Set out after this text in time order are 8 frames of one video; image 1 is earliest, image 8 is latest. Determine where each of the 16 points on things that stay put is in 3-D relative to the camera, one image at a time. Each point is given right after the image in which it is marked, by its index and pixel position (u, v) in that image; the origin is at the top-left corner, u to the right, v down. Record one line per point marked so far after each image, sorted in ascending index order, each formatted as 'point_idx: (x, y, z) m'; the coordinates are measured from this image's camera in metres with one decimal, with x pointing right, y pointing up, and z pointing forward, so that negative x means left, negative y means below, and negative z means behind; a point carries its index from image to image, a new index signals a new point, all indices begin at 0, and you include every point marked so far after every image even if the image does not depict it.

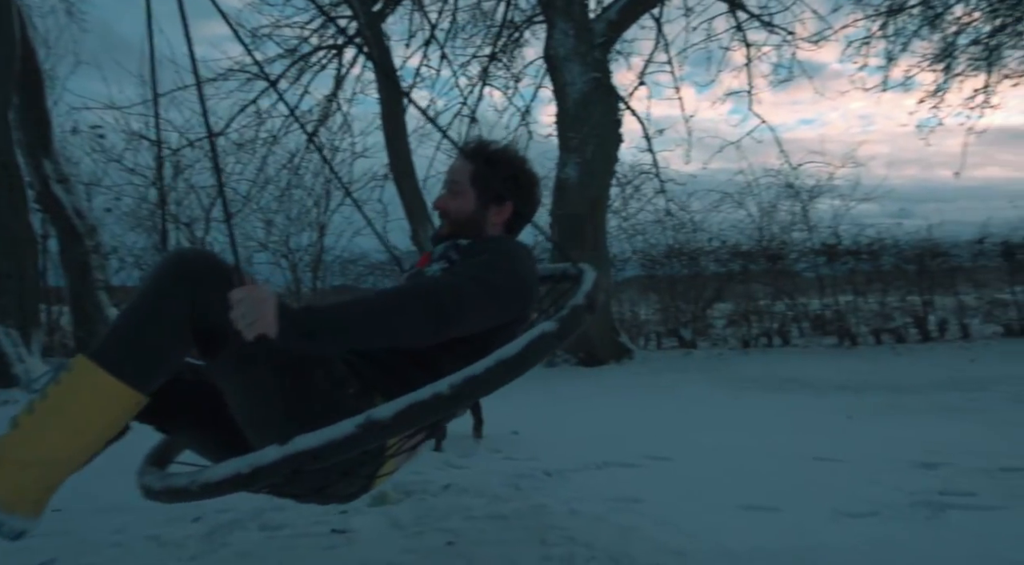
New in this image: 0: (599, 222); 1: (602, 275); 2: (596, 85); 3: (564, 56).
0: (+1.2, +0.8, +9.8) m
1: (+1.2, +0.1, +9.9) m
2: (+1.1, +2.5, +9.6) m
3: (+0.7, +2.9, +9.7) m
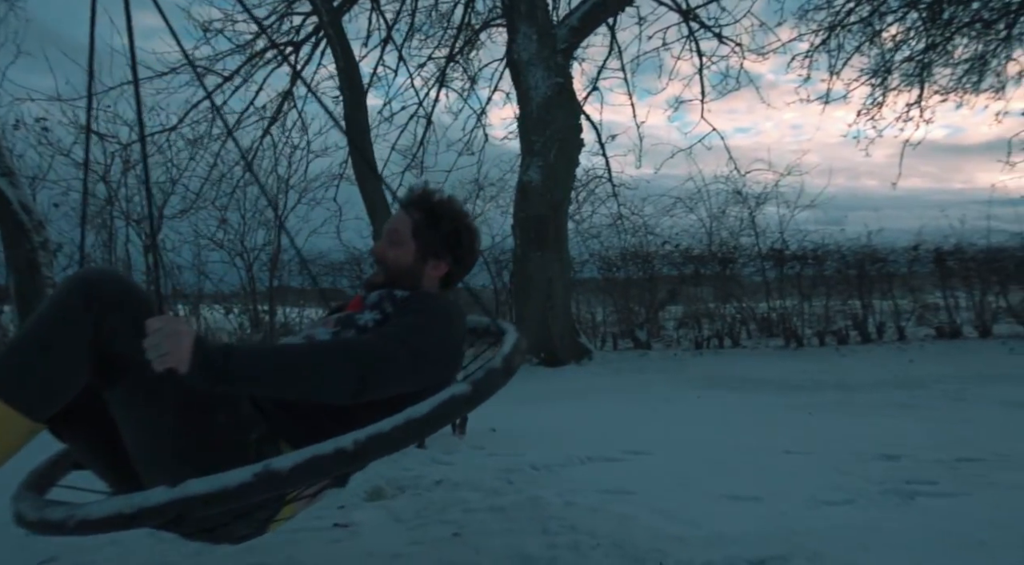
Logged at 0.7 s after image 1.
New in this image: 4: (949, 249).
0: (+0.7, +0.7, +10.0) m
1: (+0.7, +0.1, +10.0) m
2: (+0.6, +2.5, +9.8) m
3: (+0.2, +2.9, +9.8) m
4: (+7.6, +0.6, +13.1) m
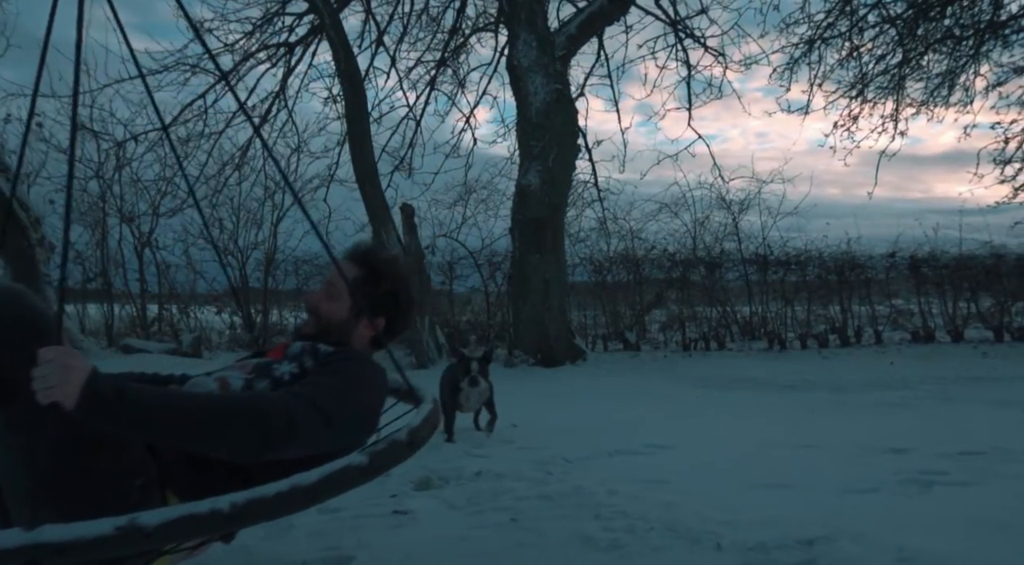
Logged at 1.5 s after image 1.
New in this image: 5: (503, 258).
0: (+0.6, +0.7, +10.2) m
1: (+0.7, 0.0, +10.2) m
2: (+0.6, +2.5, +10.0) m
3: (+0.2, +2.9, +10.0) m
4: (+7.4, +0.5, +13.6) m
5: (0.0, +0.4, +12.9) m
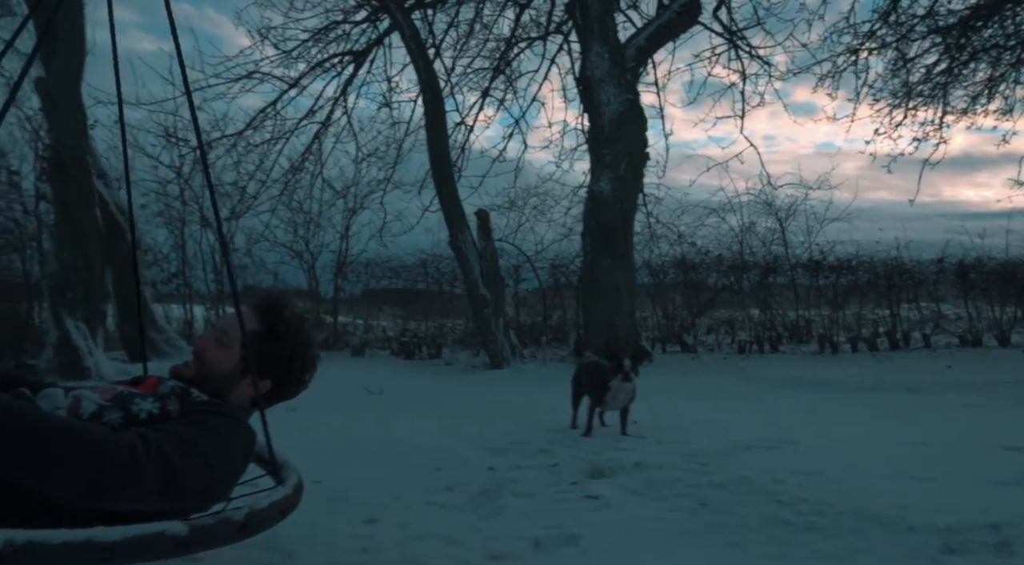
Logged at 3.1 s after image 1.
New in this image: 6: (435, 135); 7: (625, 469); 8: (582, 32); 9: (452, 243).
0: (+1.6, +0.6, +10.5) m
1: (+1.7, 0.0, +10.6) m
2: (+1.6, +2.4, +10.4) m
3: (+1.2, +2.8, +10.4) m
4: (+8.4, +0.4, +13.8) m
5: (+1.0, +0.4, +13.2) m
6: (-1.1, +2.0, +10.3) m
7: (+0.7, -1.1, +4.3) m
8: (+1.0, +3.5, +10.5) m
9: (-0.8, +0.6, +10.7) m
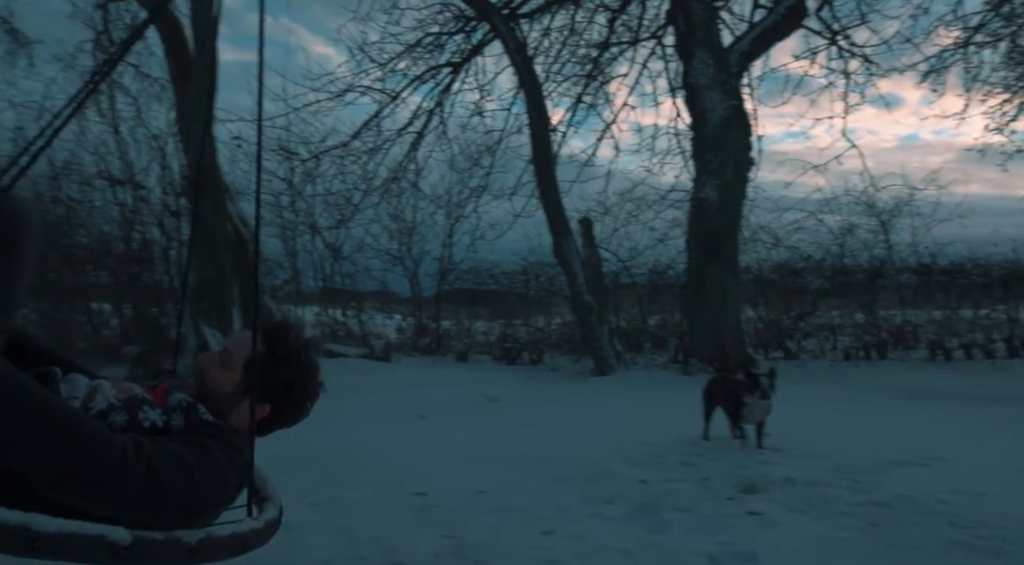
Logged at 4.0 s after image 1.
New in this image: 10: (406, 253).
0: (+3.1, +0.6, +10.4) m
1: (+3.1, -0.1, +10.5) m
2: (+3.0, +2.3, +10.3) m
3: (+2.6, +2.7, +10.3) m
4: (+10.1, +0.3, +13.1) m
5: (+2.7, +0.3, +13.2) m
6: (+0.4, +1.9, +10.5) m
7: (+1.5, -1.2, +4.4) m
8: (+2.4, +3.4, +10.5) m
9: (+0.7, +0.5, +10.9) m
10: (-1.8, +0.5, +13.1) m
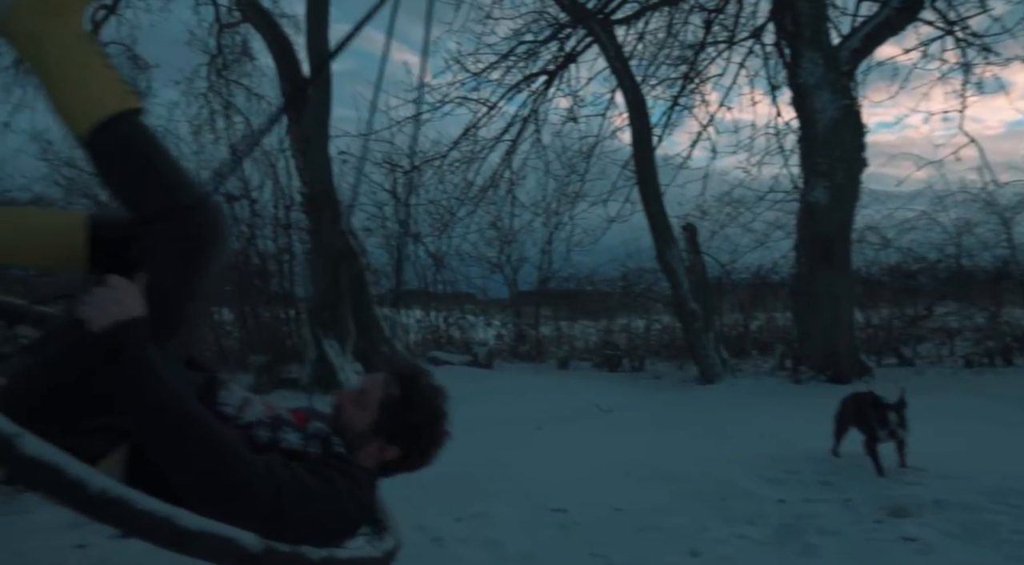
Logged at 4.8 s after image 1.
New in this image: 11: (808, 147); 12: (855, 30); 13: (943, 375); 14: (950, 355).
0: (+4.5, +0.5, +10.1) m
1: (+4.5, -0.2, +10.1) m
2: (+4.4, +2.3, +9.9) m
3: (+4.0, +2.6, +10.0) m
4: (+11.8, +0.3, +12.0) m
5: (+4.4, +0.2, +12.8) m
6: (+1.8, +1.8, +10.4) m
7: (+2.3, -1.3, +4.2) m
8: (+3.8, +3.3, +10.2) m
9: (+2.1, +0.4, +10.8) m
10: (-0.1, +0.4, +13.3) m
11: (+4.0, +1.8, +10.2) m
12: (+4.7, +3.5, +10.4) m
13: (+6.3, -1.3, +11.0) m
14: (+7.4, -1.2, +12.9) m
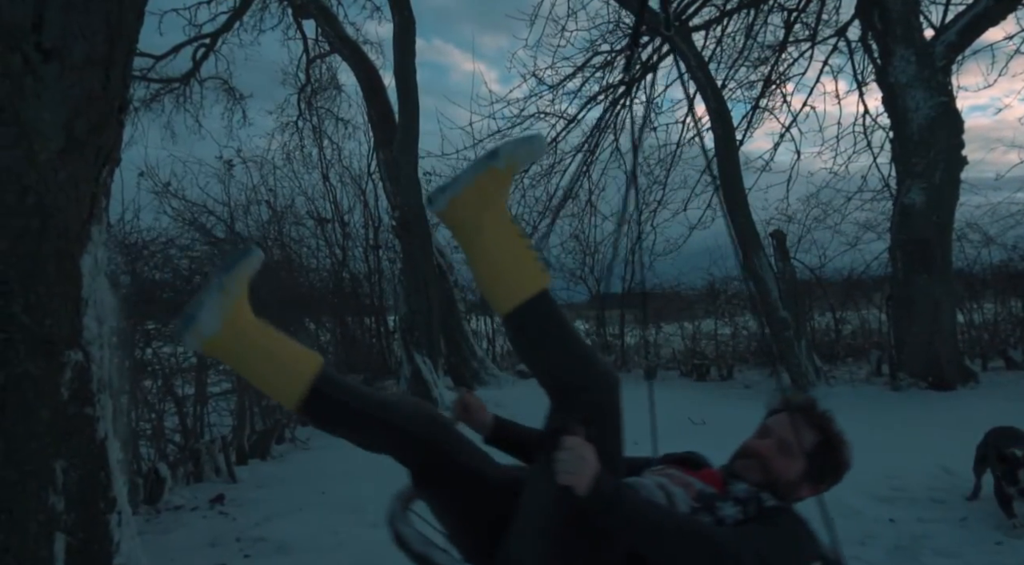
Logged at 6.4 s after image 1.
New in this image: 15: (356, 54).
0: (+5.6, +0.4, +9.7) m
1: (+5.7, -0.2, +9.8) m
2: (+5.4, +2.2, +9.6) m
3: (+5.1, +2.6, +9.7) m
4: (+13.1, +0.5, +10.9) m
5: (+5.8, +0.2, +12.5) m
6: (+2.9, +1.7, +10.4) m
7: (+2.9, -1.3, +4.1) m
8: (+4.8, +3.2, +9.9) m
9: (+3.3, +0.2, +10.6) m
10: (+1.4, +0.2, +13.4) m
11: (+5.1, +1.8, +9.9) m
12: (+5.8, +3.4, +10.0) m
13: (+7.5, -1.3, +10.5) m
14: (+8.8, -1.2, +12.2) m
15: (-2.3, +3.4, +11.0) m
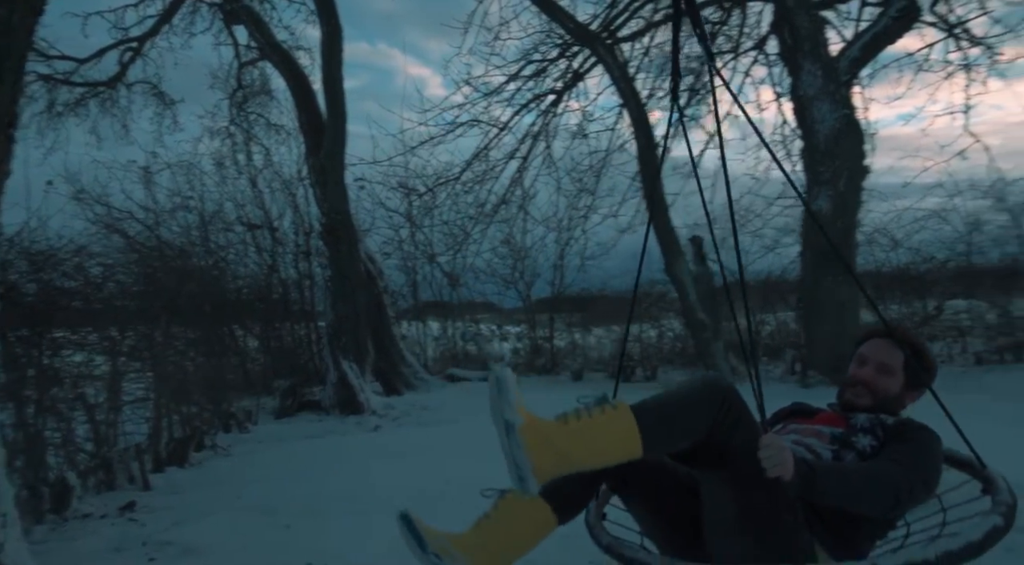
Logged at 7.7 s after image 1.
0: (+4.6, +0.4, +10.3) m
1: (+4.7, -0.2, +10.3) m
2: (+4.4, +2.2, +10.2) m
3: (+4.1, +2.5, +10.3) m
4: (+12.0, +0.5, +12.0) m
5: (+4.6, +0.1, +13.0) m
6: (+1.9, +1.7, +10.7) m
7: (+2.3, -1.3, +4.5) m
8: (+3.8, +3.2, +10.5) m
9: (+2.3, +0.2, +11.0) m
10: (+0.1, +0.1, +13.6) m
11: (+4.1, +1.7, +10.4) m
12: (+4.7, +3.4, +10.6) m
13: (+6.5, -1.4, +11.2) m
14: (+7.7, -1.2, +13.0) m
15: (-3.4, +3.3, +11.0) m
